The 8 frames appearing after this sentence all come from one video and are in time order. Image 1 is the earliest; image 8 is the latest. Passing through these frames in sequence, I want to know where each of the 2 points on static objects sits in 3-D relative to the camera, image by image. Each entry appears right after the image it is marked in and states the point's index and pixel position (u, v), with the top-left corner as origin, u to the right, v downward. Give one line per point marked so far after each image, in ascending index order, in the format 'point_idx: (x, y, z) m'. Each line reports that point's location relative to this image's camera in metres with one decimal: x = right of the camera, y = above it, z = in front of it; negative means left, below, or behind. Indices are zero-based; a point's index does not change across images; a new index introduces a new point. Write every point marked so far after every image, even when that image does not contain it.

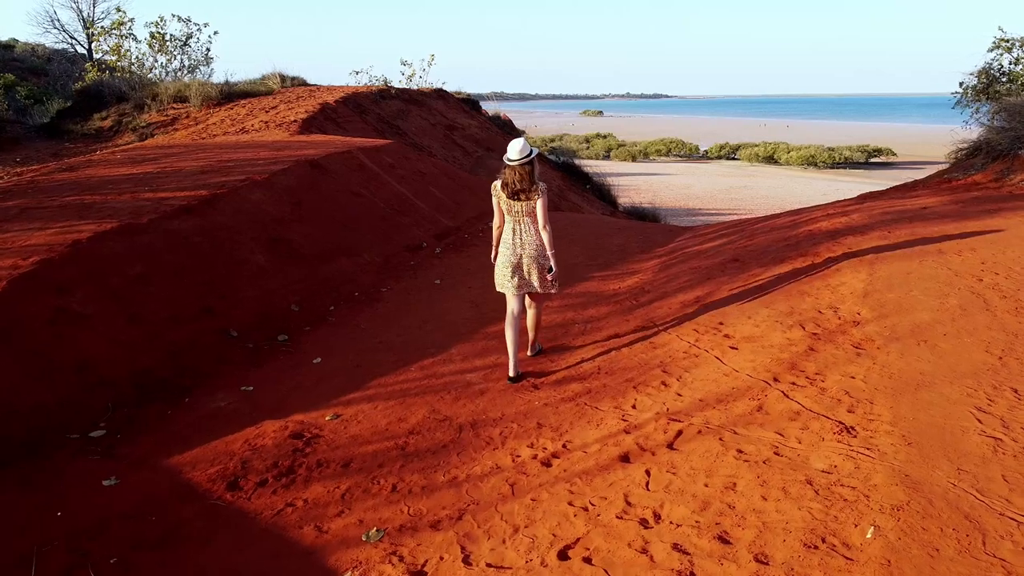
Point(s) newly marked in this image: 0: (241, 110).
0: (-4.0, +2.6, +11.8) m
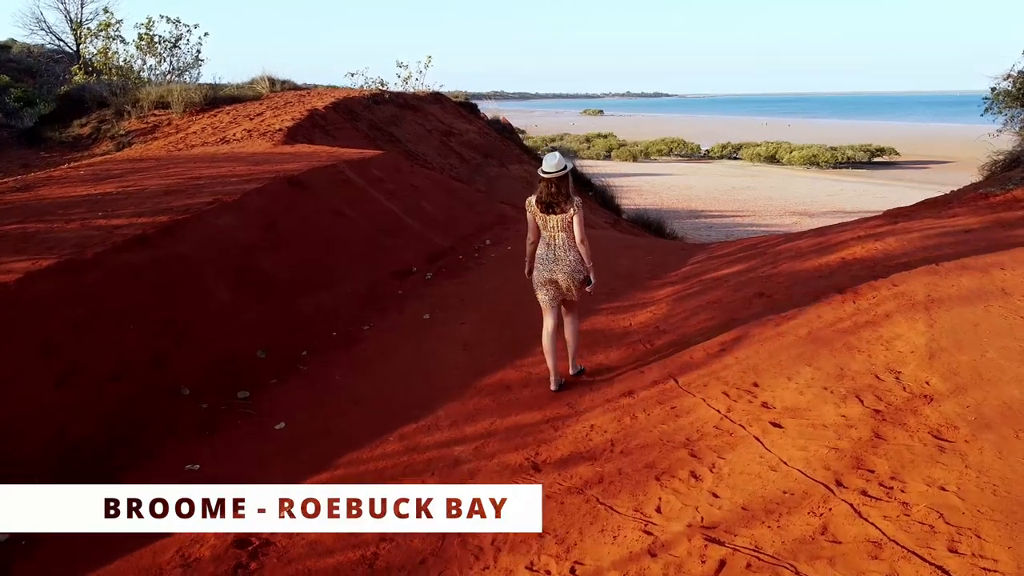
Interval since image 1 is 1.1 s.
0: (-4.0, +2.4, +11.2) m
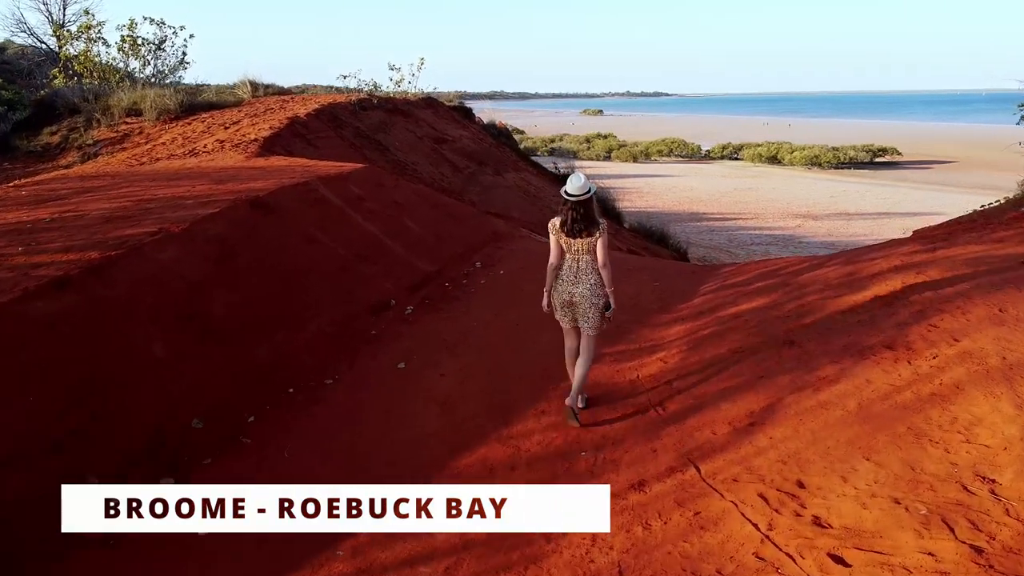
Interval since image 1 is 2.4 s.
0: (-4.1, +2.1, +10.5) m
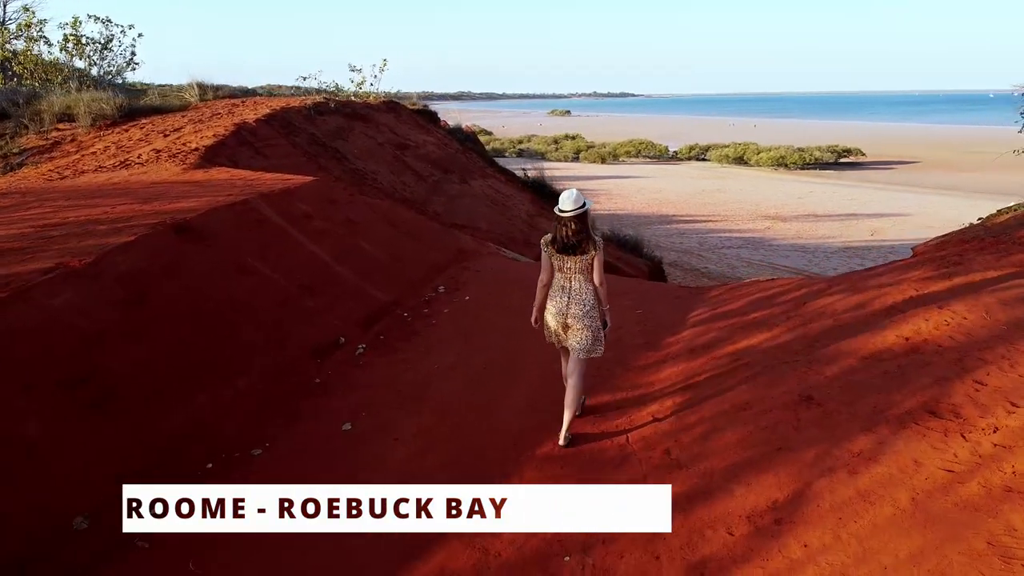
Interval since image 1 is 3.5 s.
0: (-4.5, +1.9, +9.6) m
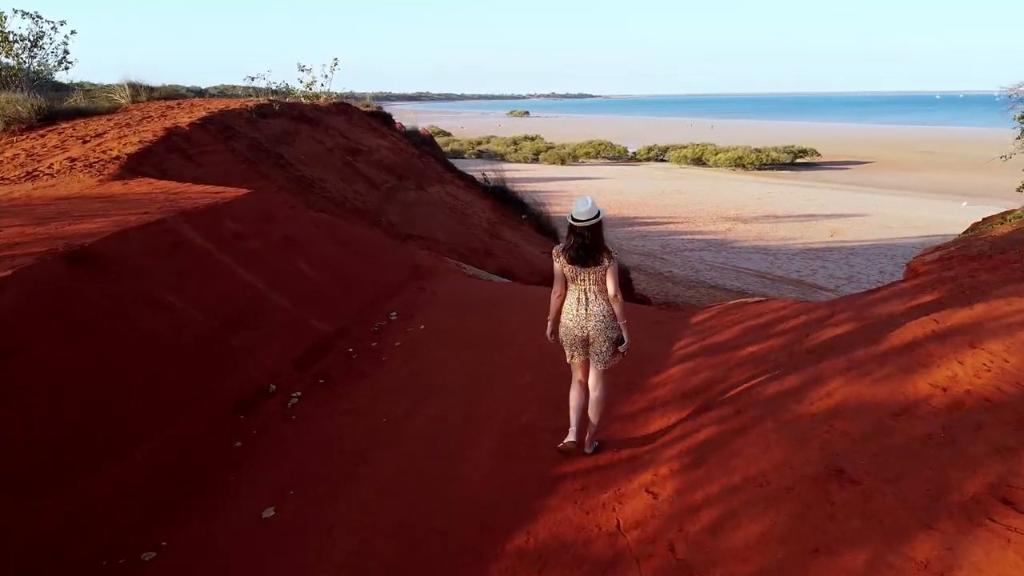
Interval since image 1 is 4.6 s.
0: (-5.0, +1.6, +8.6) m
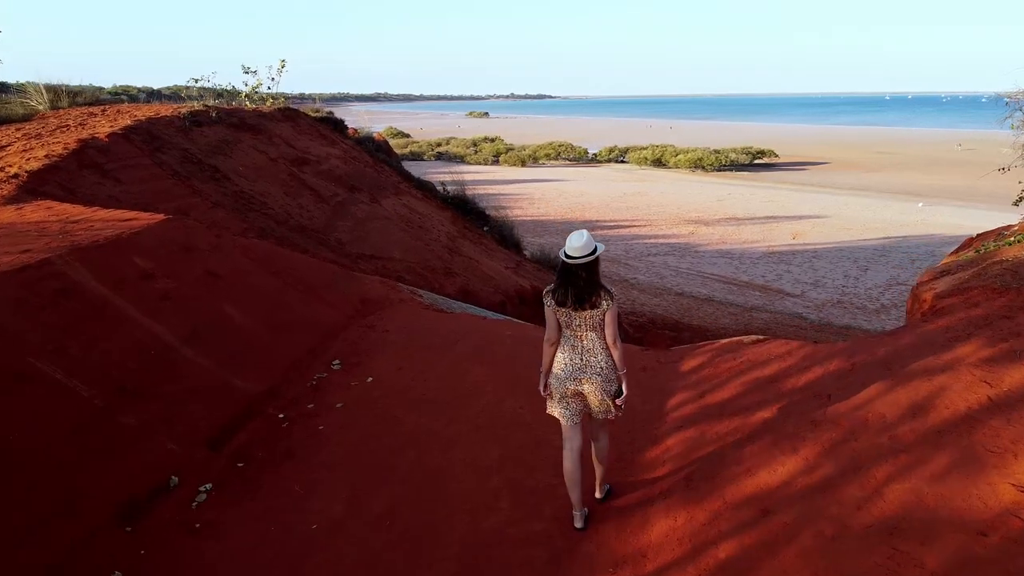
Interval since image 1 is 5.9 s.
0: (-5.4, +1.3, +7.5) m
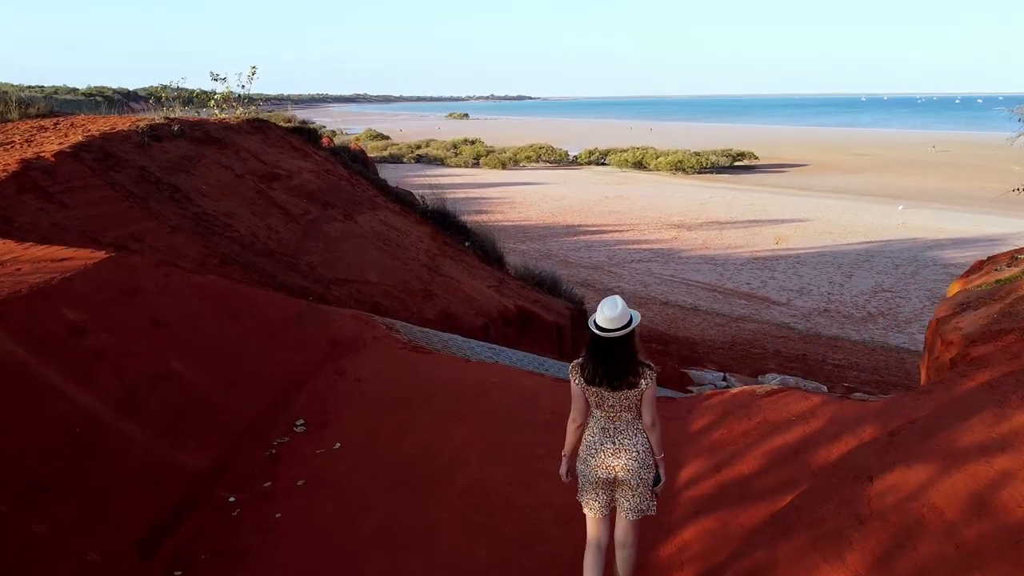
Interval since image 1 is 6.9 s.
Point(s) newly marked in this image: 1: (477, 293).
0: (-5.5, +1.0, +6.8) m
1: (-0.5, -0.1, +10.8) m
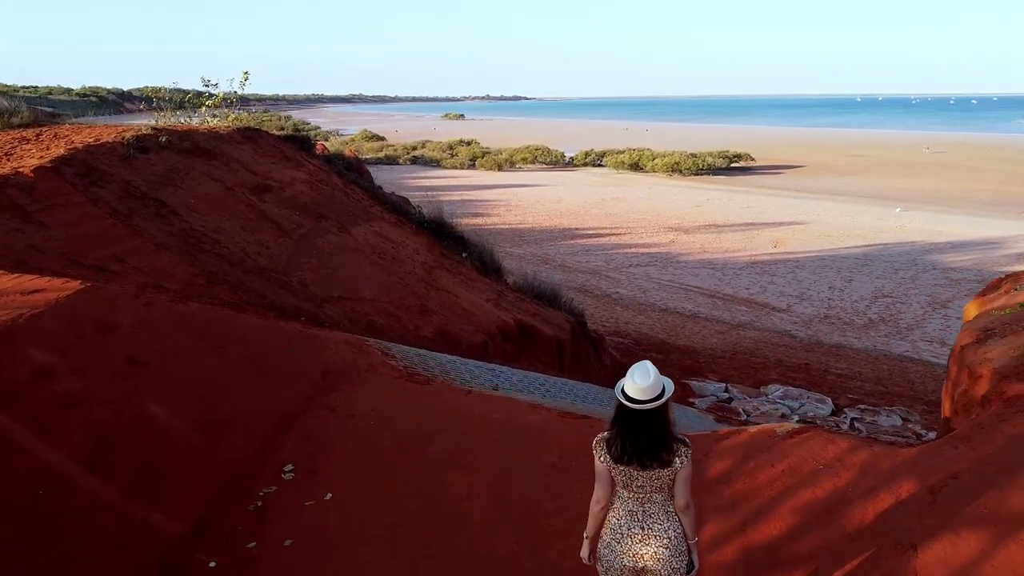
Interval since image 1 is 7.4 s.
0: (-5.5, +0.8, +6.5) m
1: (-0.5, -0.3, +10.5) m
